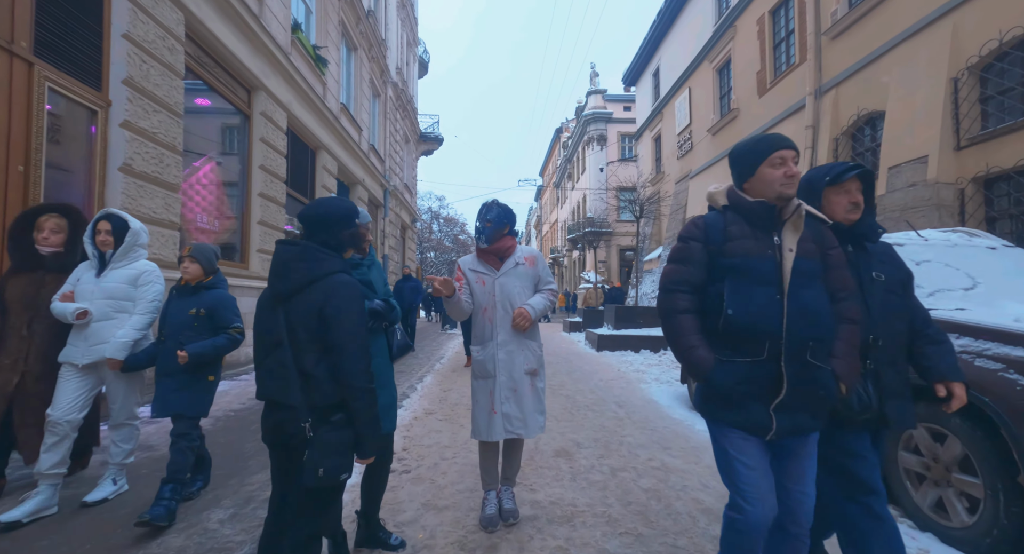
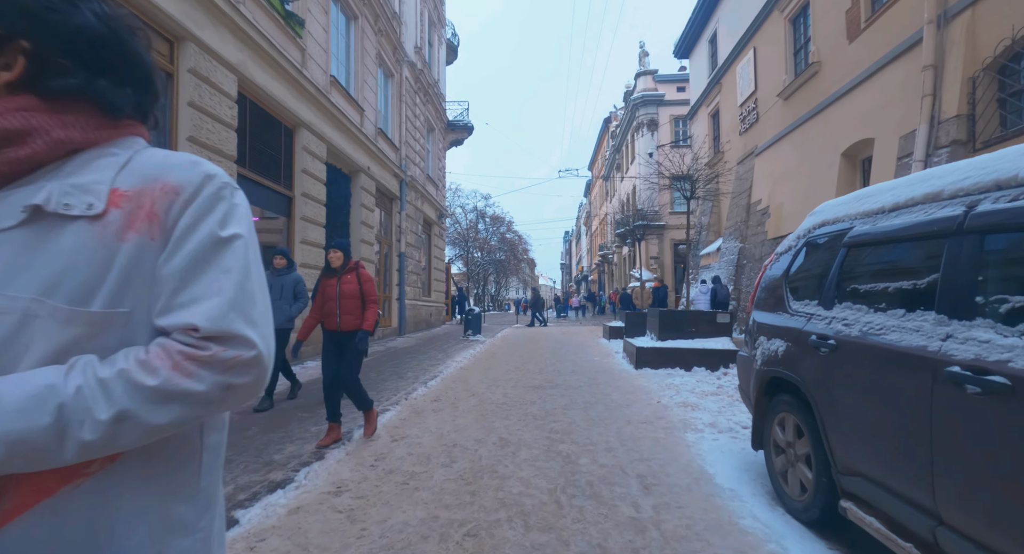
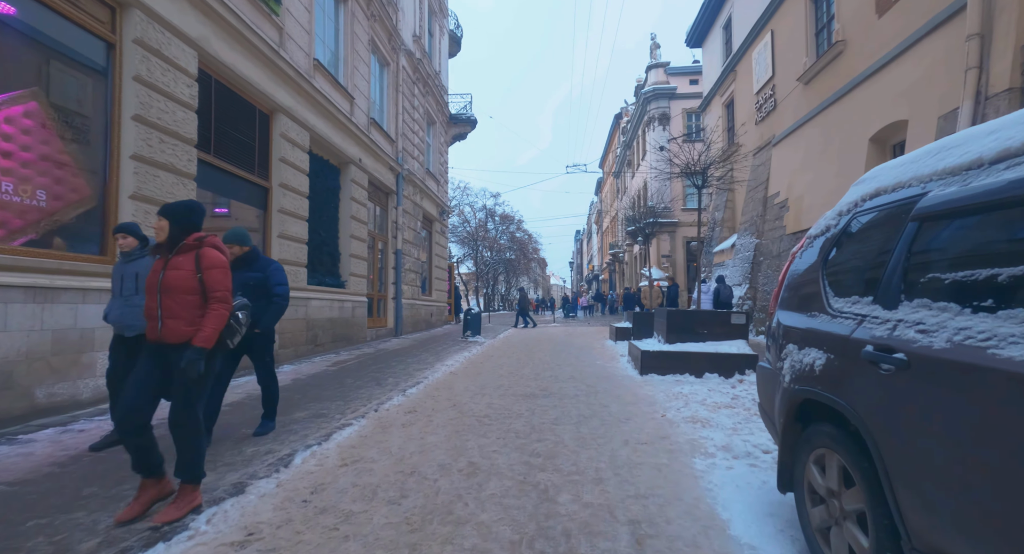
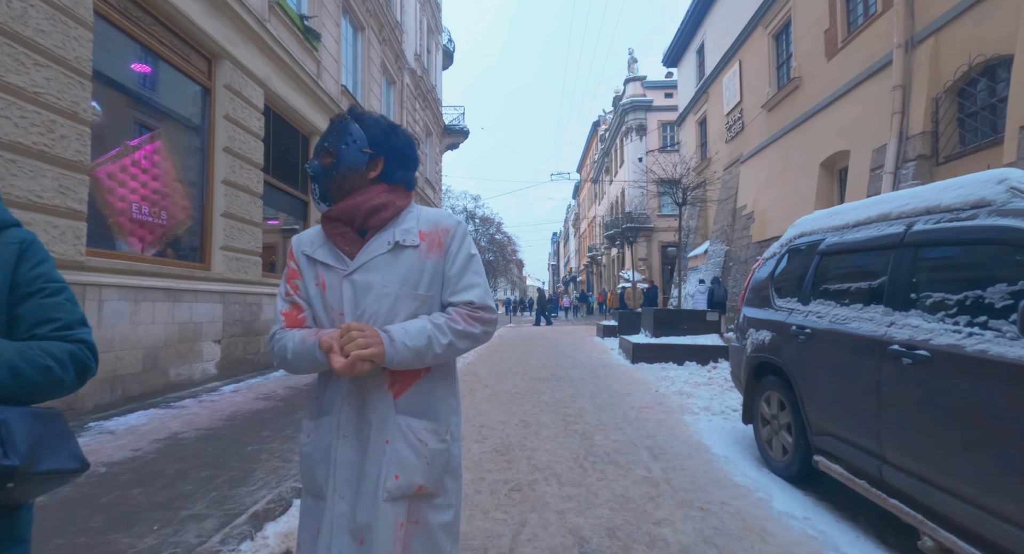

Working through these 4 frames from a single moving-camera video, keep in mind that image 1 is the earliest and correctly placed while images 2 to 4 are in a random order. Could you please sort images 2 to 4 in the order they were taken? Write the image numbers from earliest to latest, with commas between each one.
4, 2, 3
